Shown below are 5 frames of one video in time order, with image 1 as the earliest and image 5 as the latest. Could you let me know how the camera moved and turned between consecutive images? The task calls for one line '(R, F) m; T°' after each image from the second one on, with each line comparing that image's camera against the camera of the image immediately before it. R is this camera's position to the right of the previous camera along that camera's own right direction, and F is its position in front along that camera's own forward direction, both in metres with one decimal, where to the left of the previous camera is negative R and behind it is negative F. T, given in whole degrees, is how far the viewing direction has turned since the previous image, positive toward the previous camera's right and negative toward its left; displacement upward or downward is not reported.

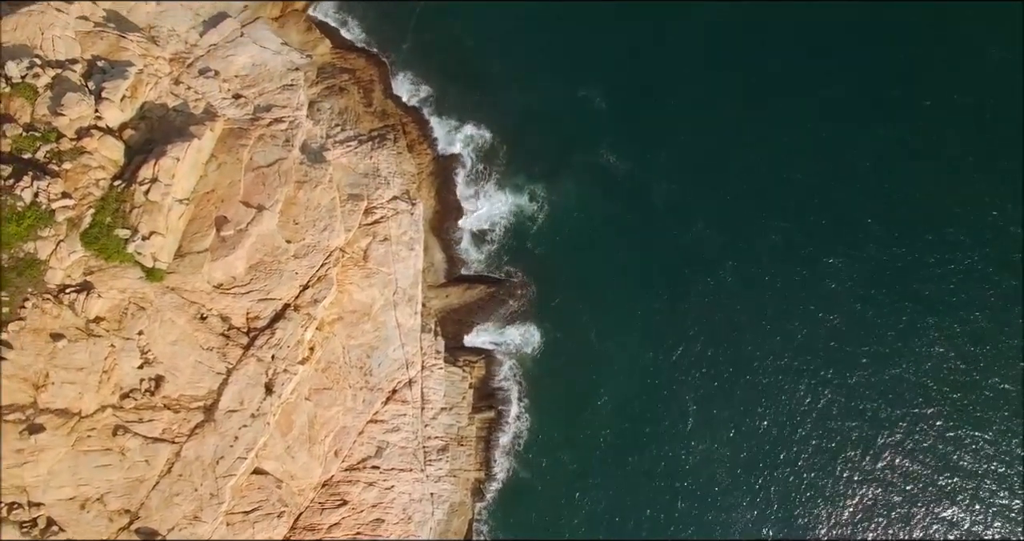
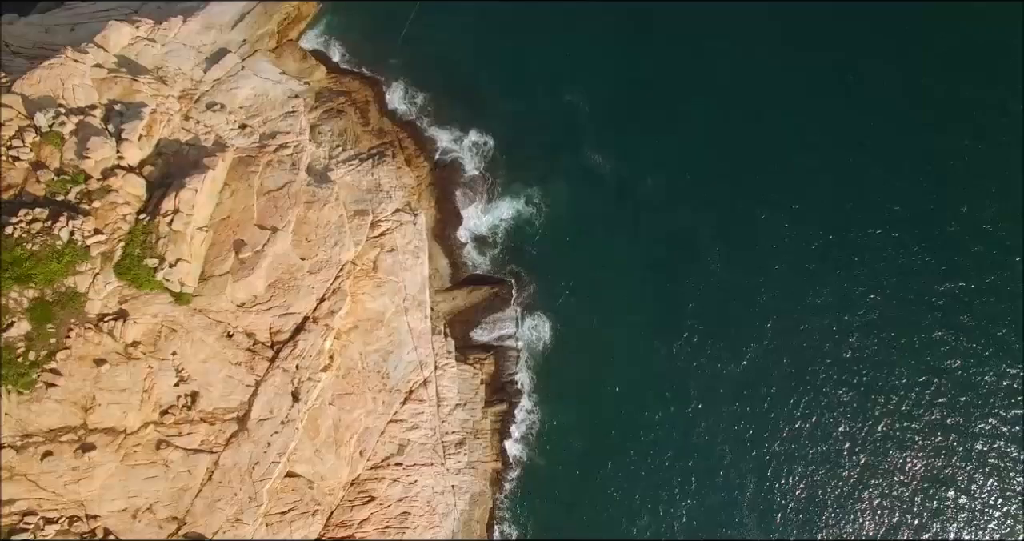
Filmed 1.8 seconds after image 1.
(0.0, -2.2) m; 0°
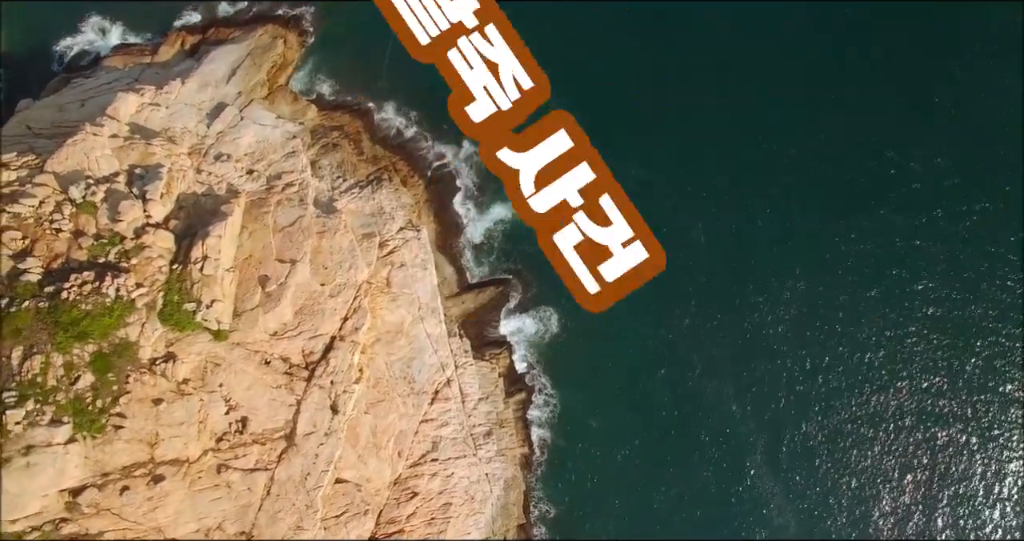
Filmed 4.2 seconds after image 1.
(-0.1, -3.0) m; 0°
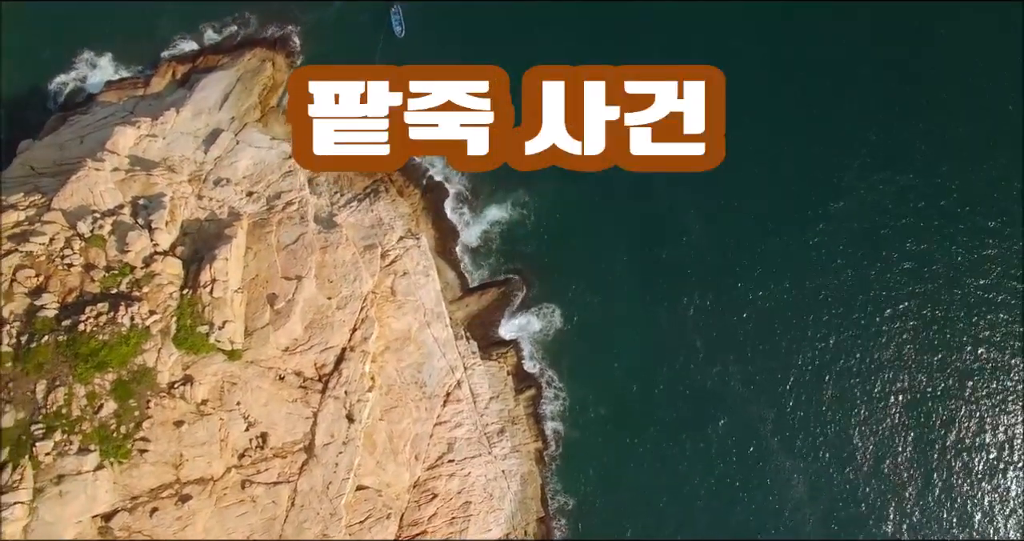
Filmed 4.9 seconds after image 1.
(0.0, -0.9) m; 0°
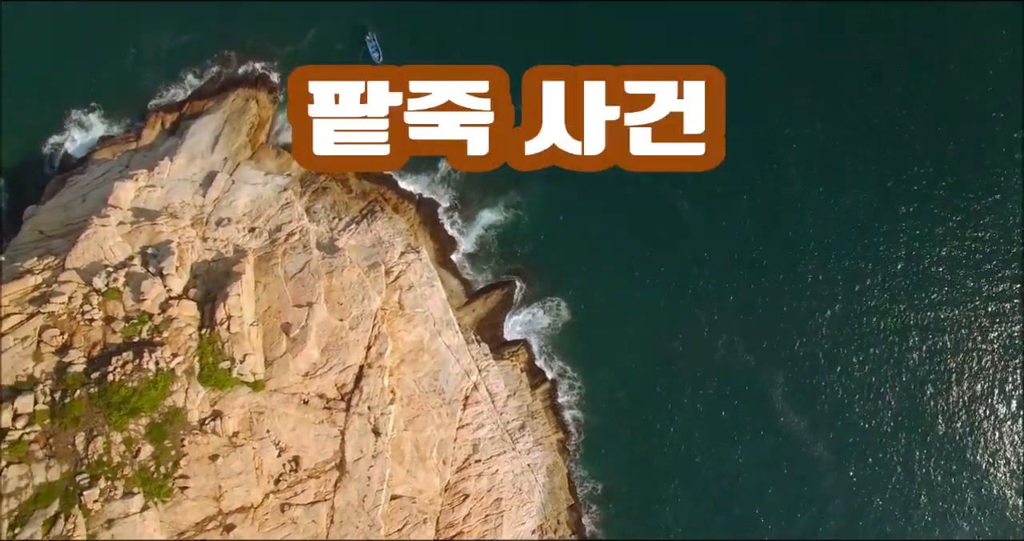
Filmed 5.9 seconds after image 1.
(0.0, -1.3) m; 0°
